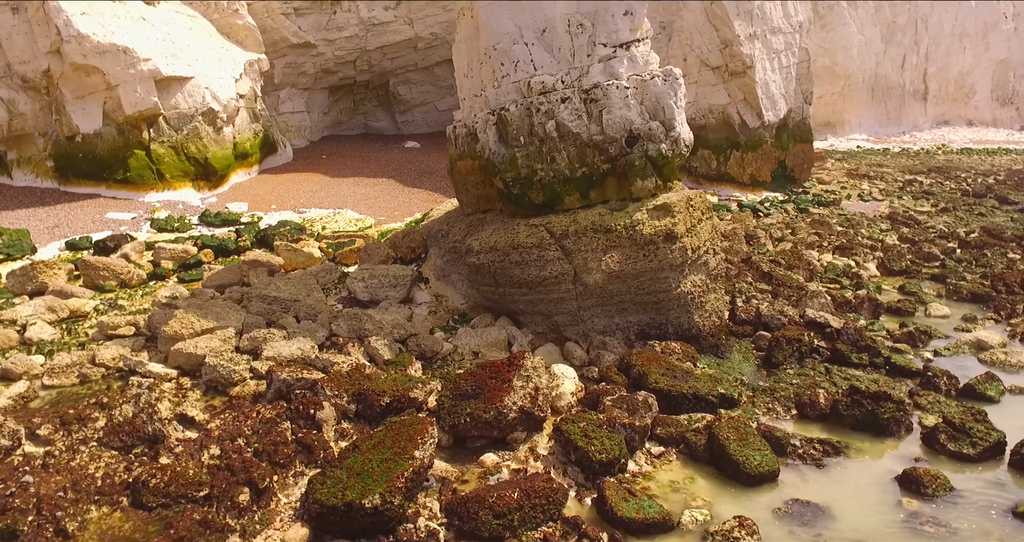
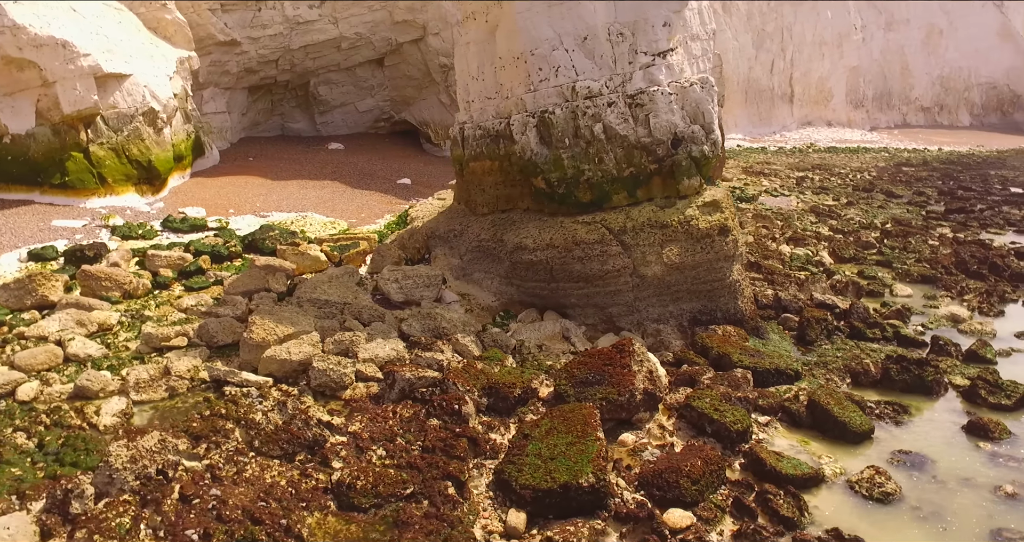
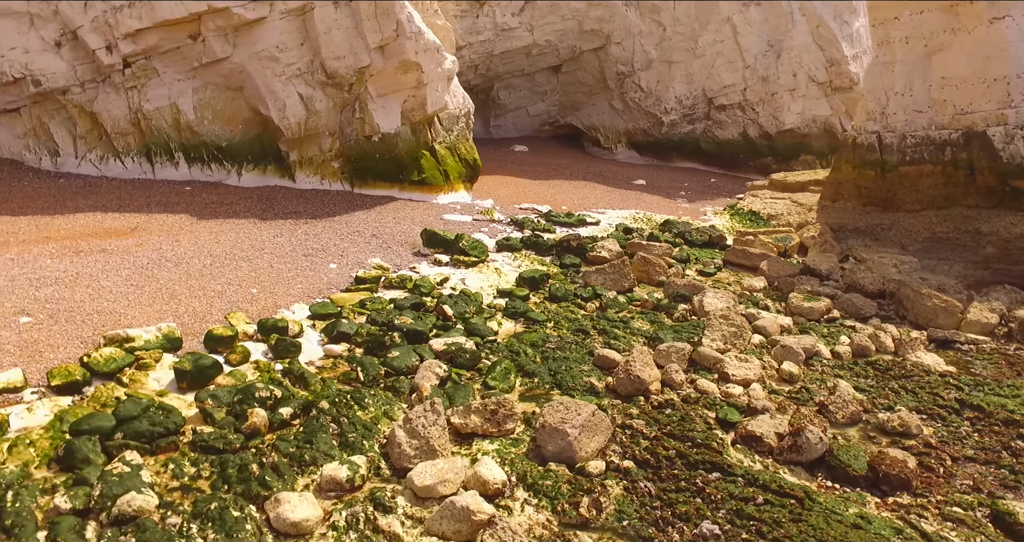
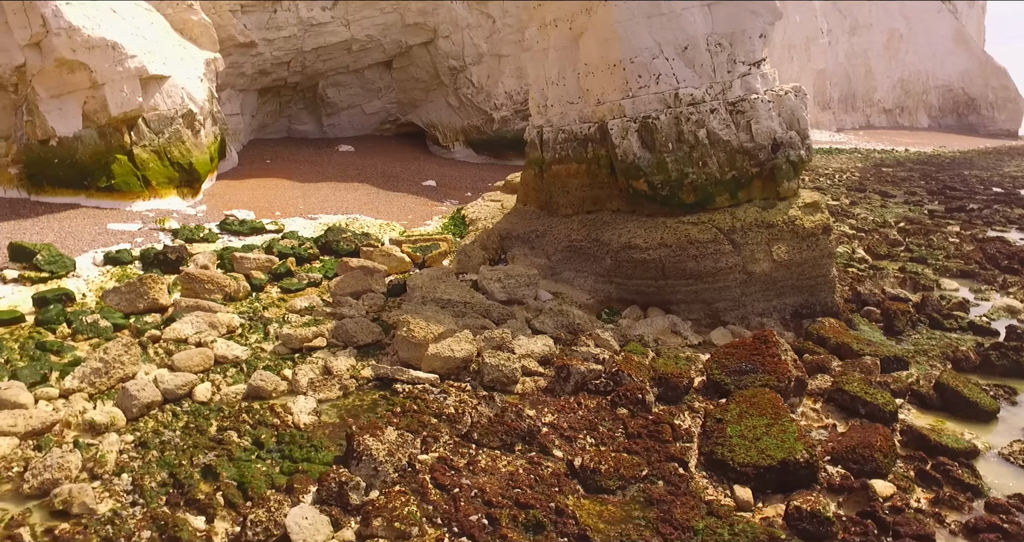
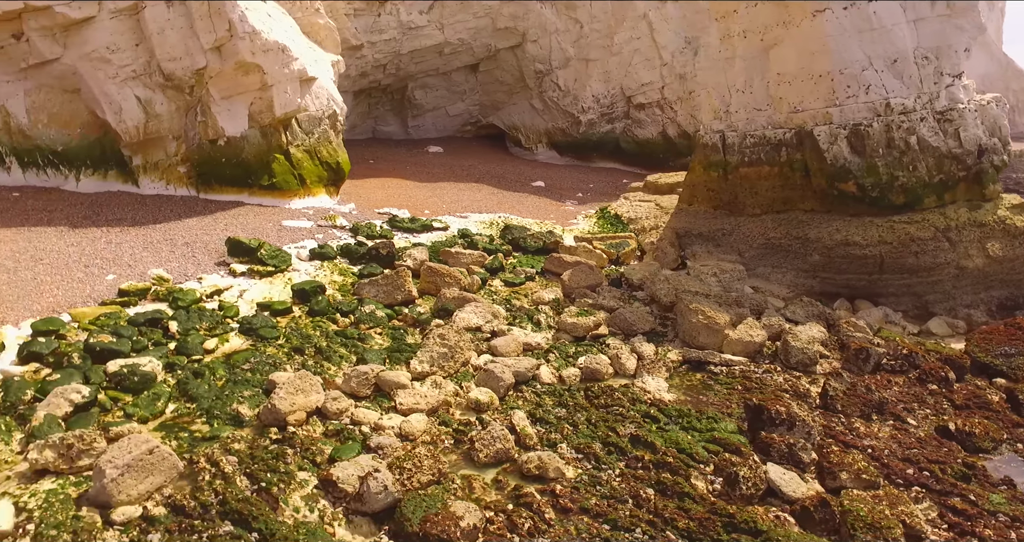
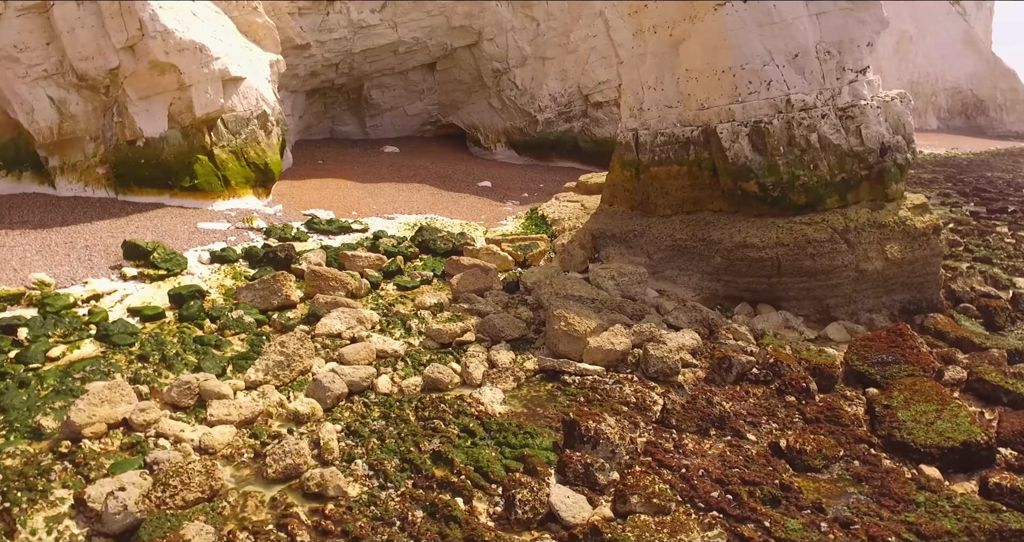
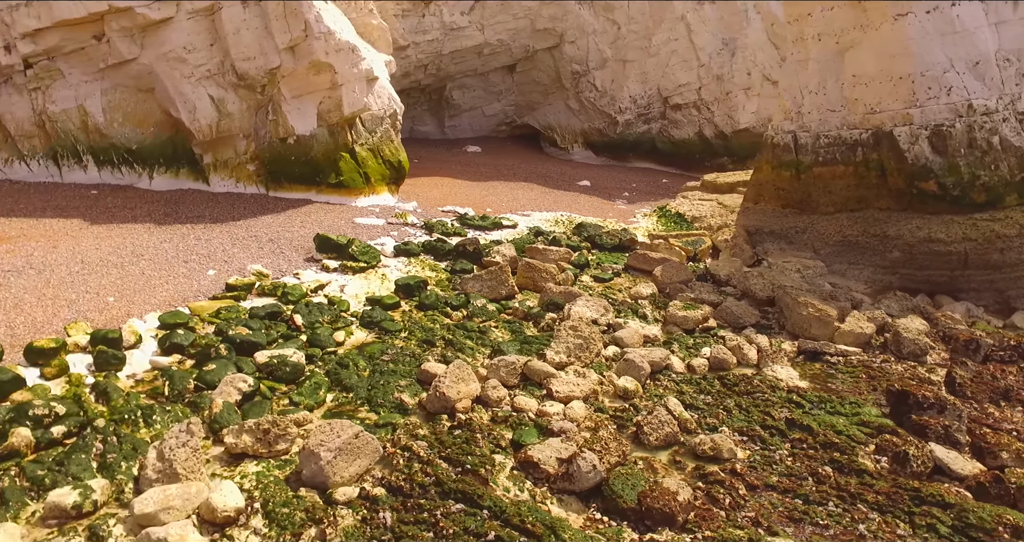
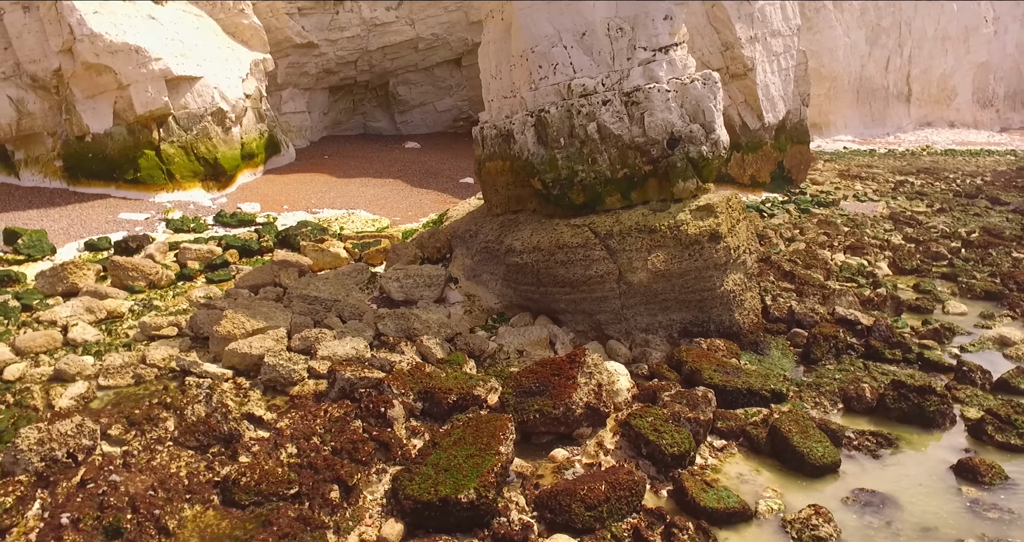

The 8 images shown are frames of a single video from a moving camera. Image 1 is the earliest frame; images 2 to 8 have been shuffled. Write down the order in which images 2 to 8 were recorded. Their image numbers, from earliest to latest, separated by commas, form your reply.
8, 2, 4, 6, 5, 7, 3
